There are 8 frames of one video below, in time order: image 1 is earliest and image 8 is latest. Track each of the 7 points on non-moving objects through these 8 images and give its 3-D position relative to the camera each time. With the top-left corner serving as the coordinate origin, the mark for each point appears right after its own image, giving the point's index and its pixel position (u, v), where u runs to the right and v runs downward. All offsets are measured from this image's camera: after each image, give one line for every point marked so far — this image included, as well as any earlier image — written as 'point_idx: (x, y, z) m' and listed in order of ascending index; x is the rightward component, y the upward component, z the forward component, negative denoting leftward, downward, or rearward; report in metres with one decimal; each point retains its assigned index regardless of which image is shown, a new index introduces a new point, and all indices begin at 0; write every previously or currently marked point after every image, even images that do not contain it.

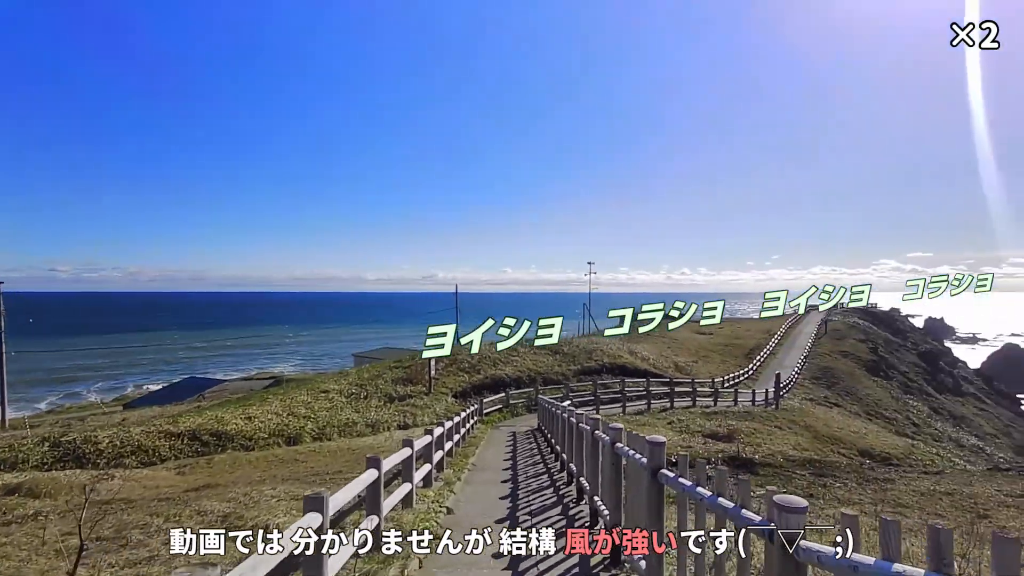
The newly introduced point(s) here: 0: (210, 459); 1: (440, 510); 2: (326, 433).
0: (-7.5, -4.2, +14.2) m
1: (-1.0, -3.0, +7.9) m
2: (-5.8, -4.5, +17.8) m
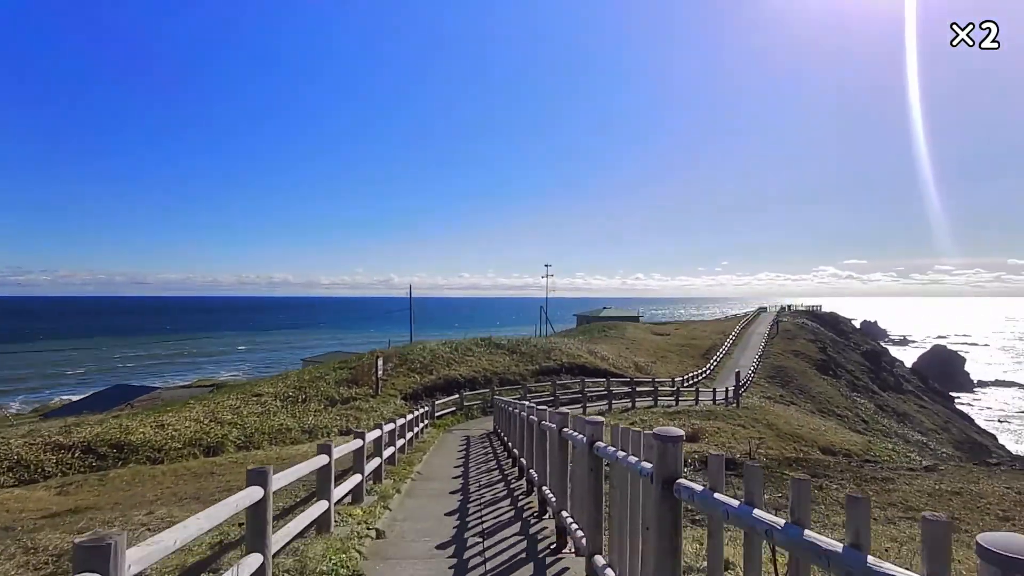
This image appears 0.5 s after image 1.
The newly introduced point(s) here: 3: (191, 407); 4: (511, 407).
0: (-8.5, -3.9, +12.0) m
1: (-1.6, -2.6, +6.2) m
2: (-7.1, -4.2, +15.7) m
3: (-10.2, -3.8, +18.2) m
4: (-0.1, -4.0, +19.9) m
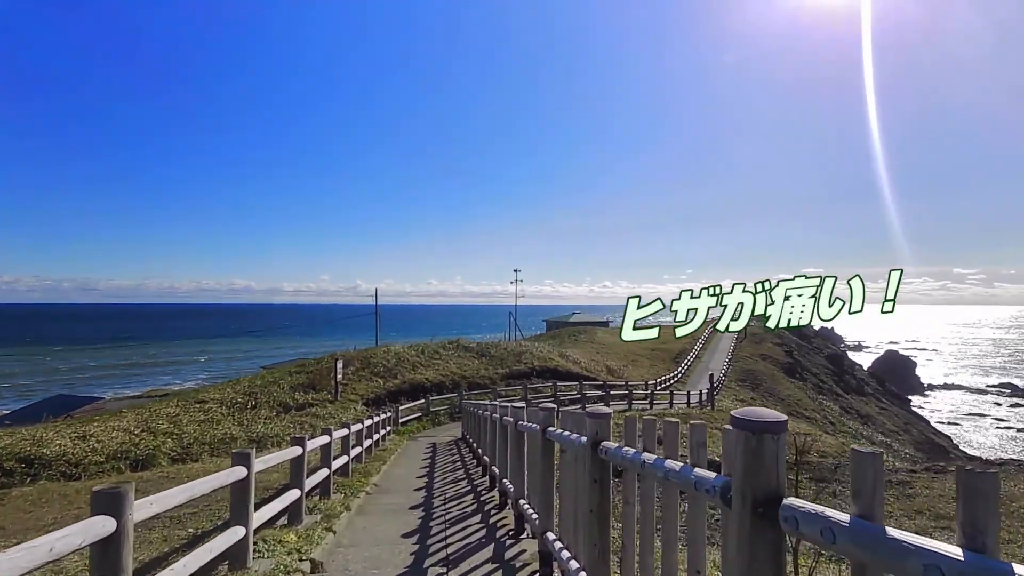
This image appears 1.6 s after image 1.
0: (-9.0, -3.7, +10.2) m
1: (-1.8, -2.3, +4.9) m
2: (-7.8, -4.0, +14.1) m
3: (-11.1, -3.6, +16.4) m
4: (-1.0, -3.9, +18.6) m
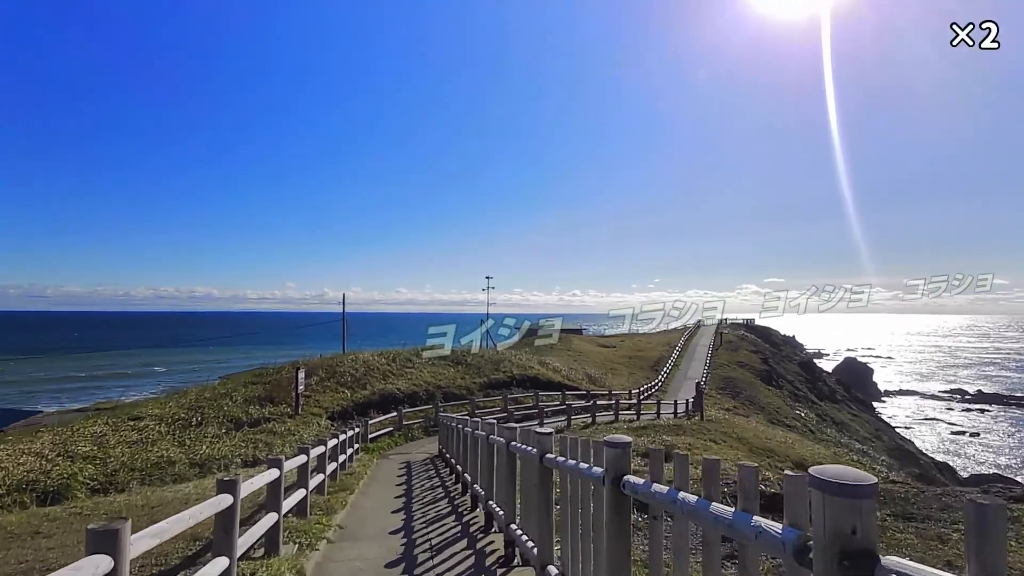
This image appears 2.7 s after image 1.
0: (-9.0, -3.5, +7.9) m
1: (-1.5, -2.1, +2.9) m
2: (-8.0, -3.9, +11.7) m
3: (-11.4, -3.6, +13.9) m
4: (-1.5, -3.9, +16.7) m
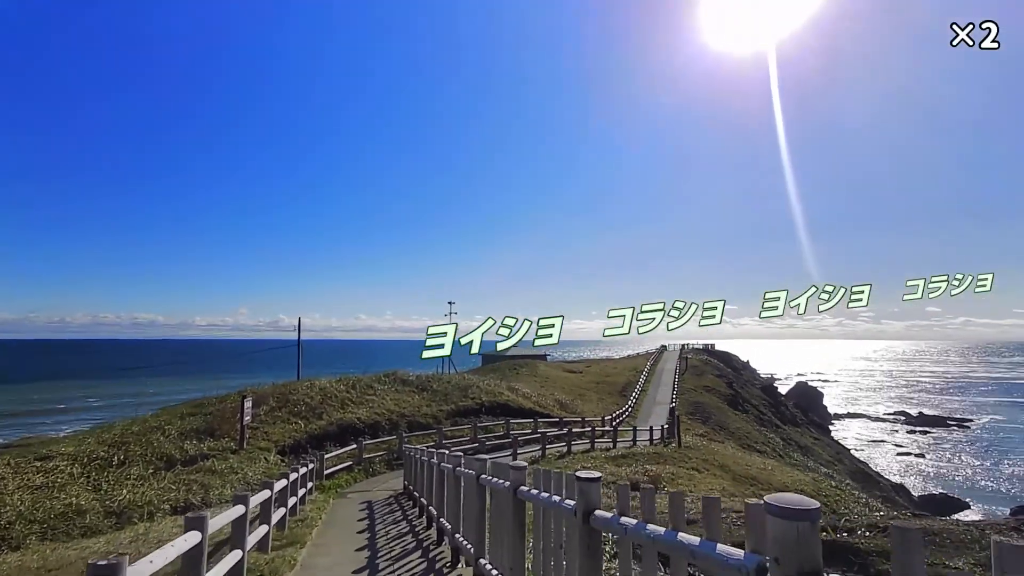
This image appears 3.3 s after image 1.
0: (-9.1, -3.6, +5.7) m
1: (-1.2, -1.9, +1.3) m
2: (-8.3, -4.1, +9.6) m
3: (-11.8, -3.9, +11.5) m
4: (-2.2, -4.4, +14.9) m
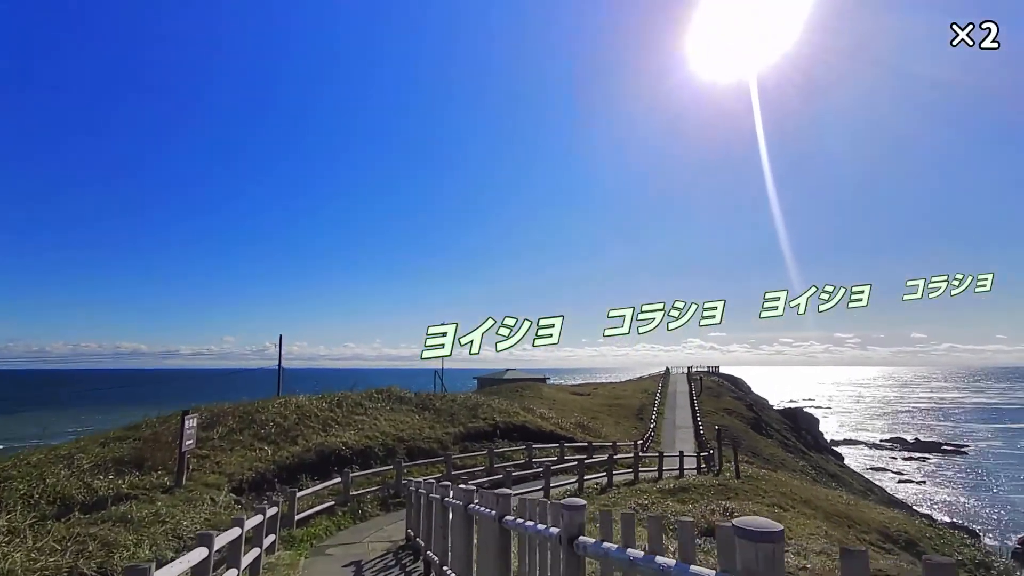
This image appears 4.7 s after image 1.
0: (-7.9, -2.4, +0.9) m
1: (0.0, -0.6, -3.3) m
2: (-7.3, -3.2, +4.8) m
3: (-10.8, -3.0, +6.7) m
4: (-1.2, -3.7, +10.2) m
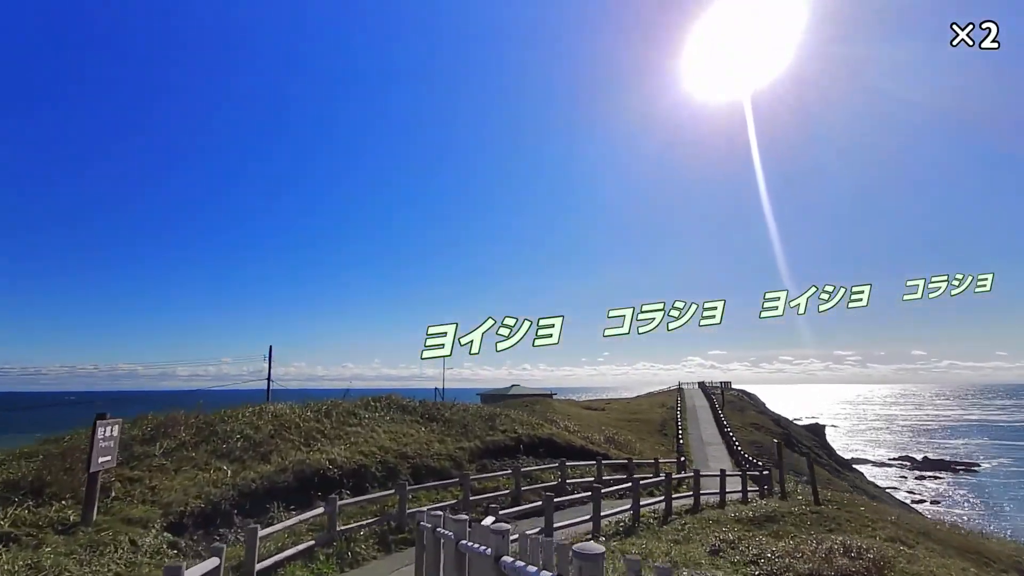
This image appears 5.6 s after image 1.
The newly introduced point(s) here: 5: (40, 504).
0: (-7.1, -1.3, -2.8) m
1: (+0.8, +0.7, -6.9) m
2: (-6.4, -2.2, +1.0) m
3: (-10.0, -2.1, +2.9) m
4: (-0.4, -2.8, +6.4) m
5: (-7.1, -3.2, +8.8) m
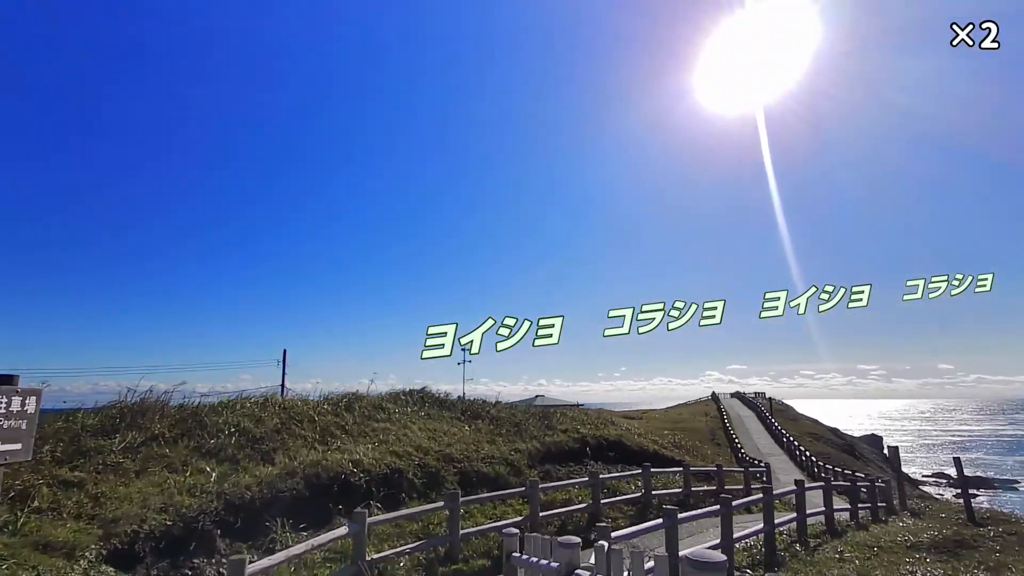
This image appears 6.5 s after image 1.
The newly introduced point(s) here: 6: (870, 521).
0: (-6.1, +0.1, -6.0) m
1: (+1.6, +2.3, -10.2) m
2: (-5.3, -0.9, -2.2) m
3: (-8.8, -0.9, -0.2) m
4: (+0.9, -1.6, +3.1) m
5: (-5.8, -2.2, +5.6) m
6: (+8.2, -5.4, +13.6) m
